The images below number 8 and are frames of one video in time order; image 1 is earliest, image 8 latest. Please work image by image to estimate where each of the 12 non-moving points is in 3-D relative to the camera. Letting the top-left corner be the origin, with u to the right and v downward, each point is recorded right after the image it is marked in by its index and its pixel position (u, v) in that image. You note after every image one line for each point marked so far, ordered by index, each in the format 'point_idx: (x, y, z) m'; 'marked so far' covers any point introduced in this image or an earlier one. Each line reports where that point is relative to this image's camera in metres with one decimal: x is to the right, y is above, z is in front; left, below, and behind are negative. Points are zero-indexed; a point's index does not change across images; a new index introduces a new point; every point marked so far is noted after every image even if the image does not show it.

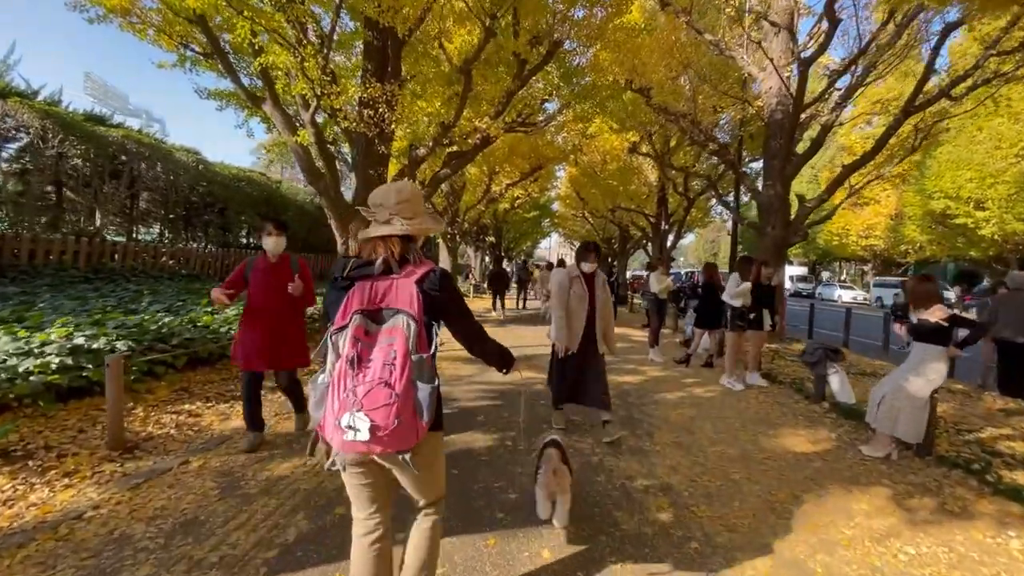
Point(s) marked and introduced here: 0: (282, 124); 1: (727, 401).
0: (-5.1, +3.7, +10.7) m
1: (+2.9, -1.5, +6.5) m
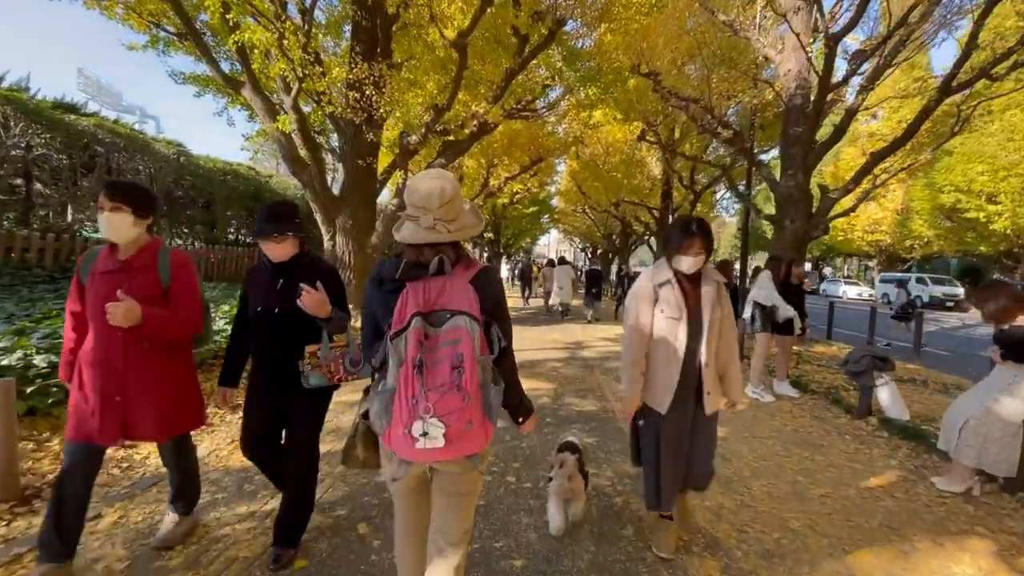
0: (-5.1, +3.7, +9.9) m
1: (+2.9, -1.5, +5.7) m
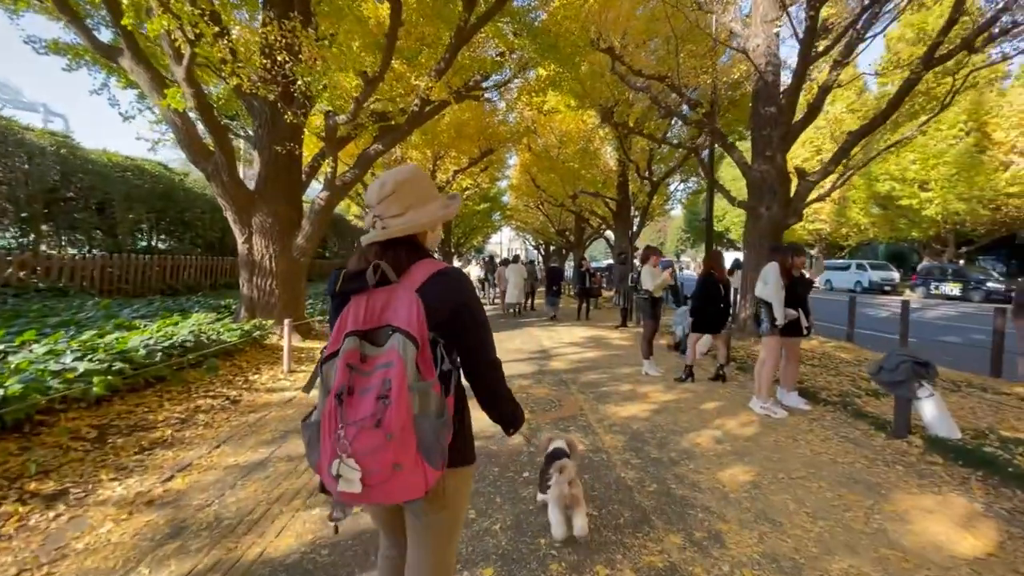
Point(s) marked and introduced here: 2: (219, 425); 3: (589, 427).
0: (-6.1, +3.4, +8.0) m
1: (+2.5, -1.5, +4.6) m
2: (-2.8, -1.3, +4.7) m
3: (+0.8, -1.4, +4.9) m
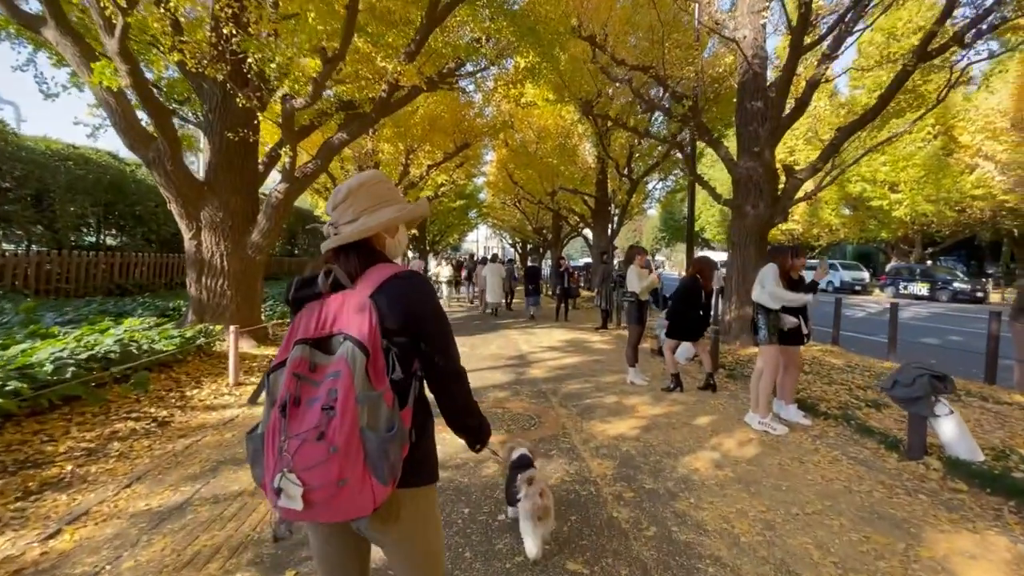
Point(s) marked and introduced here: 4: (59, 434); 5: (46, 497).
0: (-6.4, +3.4, +7.0) m
1: (+2.3, -1.5, +4.1) m
2: (-3.1, -1.4, +3.9) m
3: (+0.5, -1.5, +4.3) m
4: (-3.9, -1.2, +4.1) m
5: (-3.1, -1.4, +3.2) m
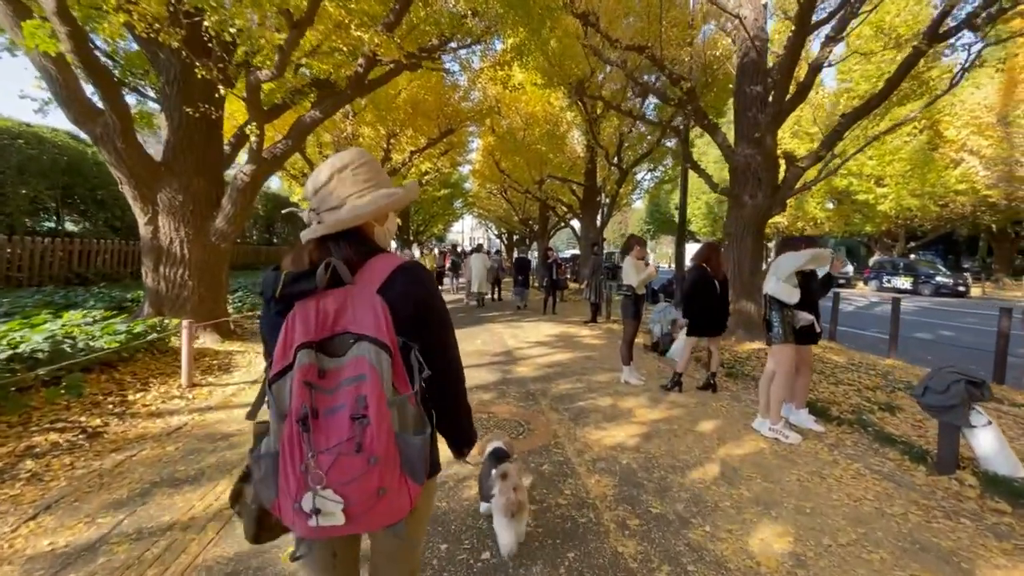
0: (-6.6, +3.5, +6.2) m
1: (+2.2, -1.5, +3.7) m
2: (-3.2, -1.3, +3.3) m
3: (+0.4, -1.4, +3.8) m
4: (-4.0, -1.2, +3.4) m
5: (-3.2, -1.3, +2.6) m
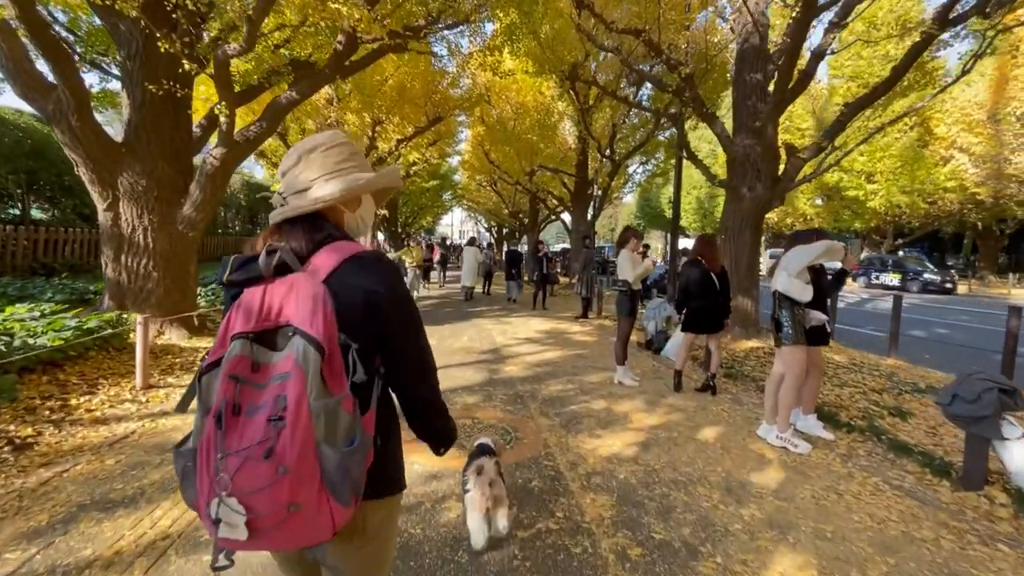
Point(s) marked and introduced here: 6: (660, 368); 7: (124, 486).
0: (-6.7, +3.6, +5.6) m
1: (+2.1, -1.5, +3.3) m
2: (-3.3, -1.3, +2.8) m
3: (+0.3, -1.4, +3.4) m
4: (-4.0, -1.1, +3.0) m
5: (-3.3, -1.3, +2.1) m
6: (+2.1, -1.1, +6.8) m
7: (-2.5, -1.3, +3.1) m
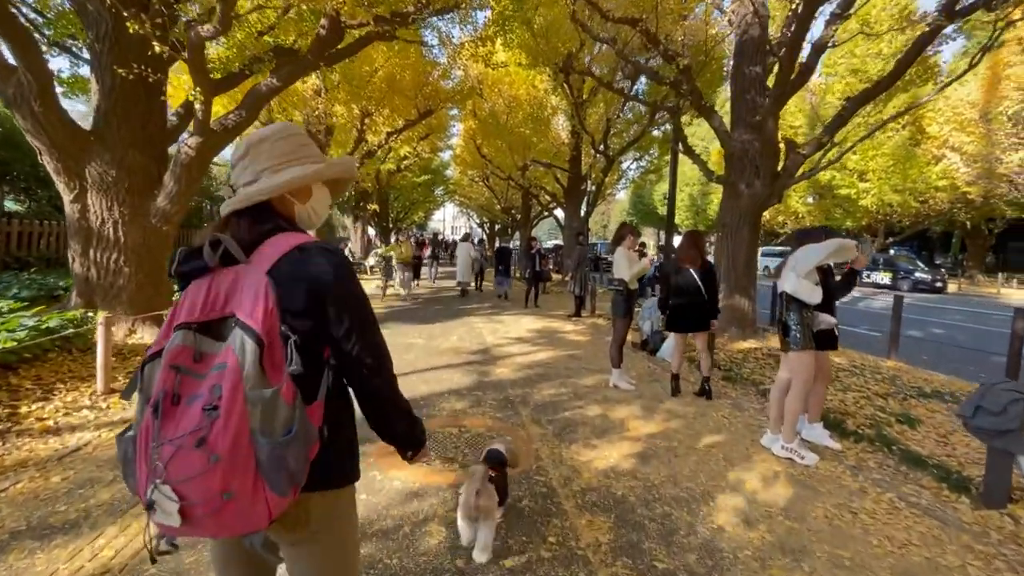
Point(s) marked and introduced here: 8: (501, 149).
0: (-6.8, +3.7, +5.2) m
1: (+2.0, -1.5, +3.1) m
2: (-3.3, -1.2, +2.5) m
3: (+0.2, -1.4, +3.1) m
4: (-4.1, -1.1, +2.6) m
5: (-3.3, -1.3, +1.8) m
6: (+2.0, -1.1, +6.5) m
7: (-2.6, -1.3, +2.8) m
8: (-0.4, +5.7, +19.7) m
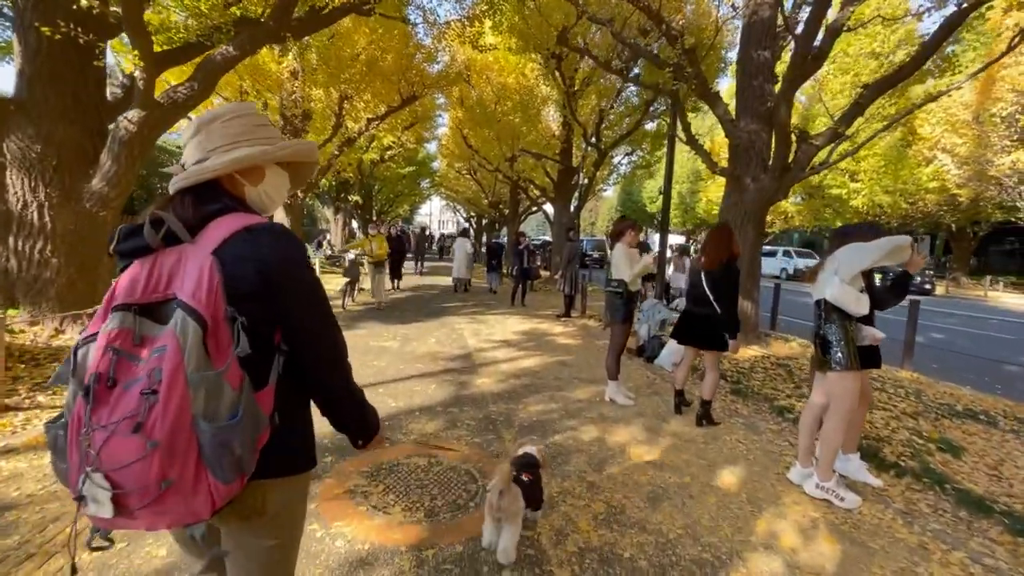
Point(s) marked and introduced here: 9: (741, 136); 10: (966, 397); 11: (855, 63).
0: (-6.9, +3.8, +4.2) m
1: (+1.9, -1.5, +2.4) m
2: (-3.4, -1.2, +1.7) m
3: (+0.1, -1.4, +2.4) m
4: (-4.2, -1.1, +1.8) m
5: (-3.4, -1.3, +1.0) m
6: (+1.8, -1.1, +5.9) m
7: (-2.7, -1.3, +2.0) m
8: (-0.9, +5.8, +18.9) m
9: (+3.7, +2.5, +7.7) m
10: (+5.3, -1.3, +5.6) m
11: (+10.9, +7.2, +15.0) m
